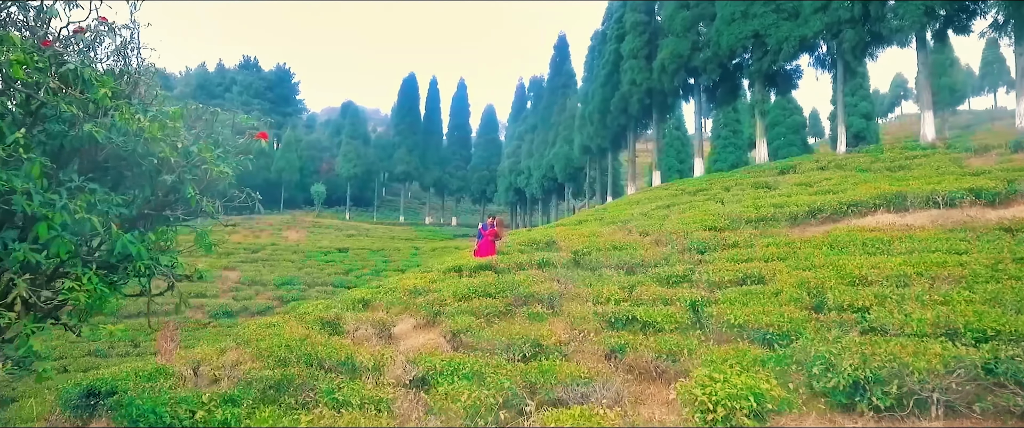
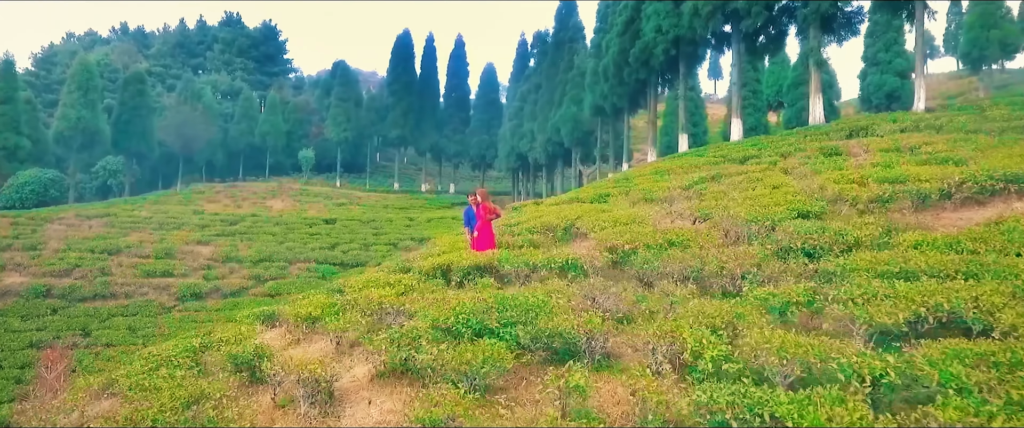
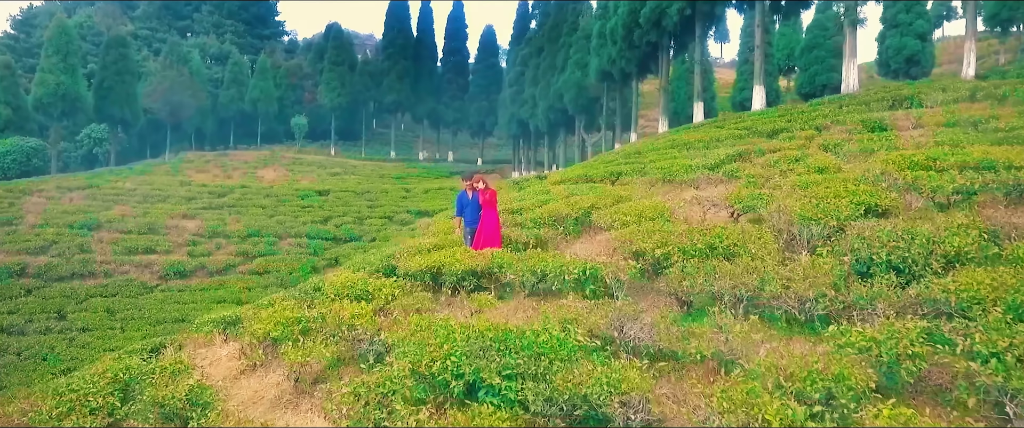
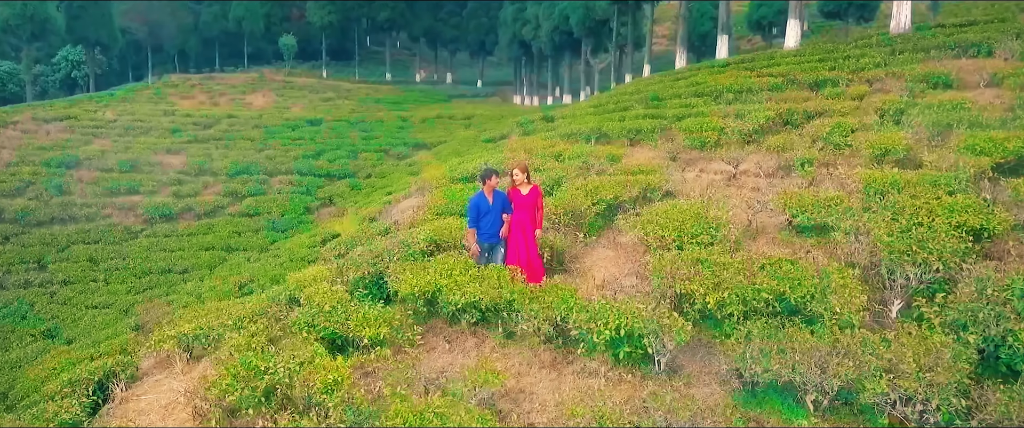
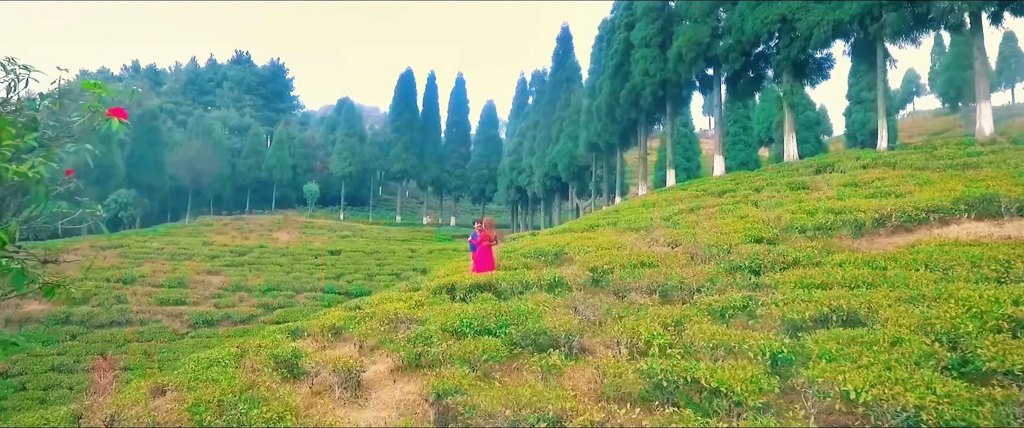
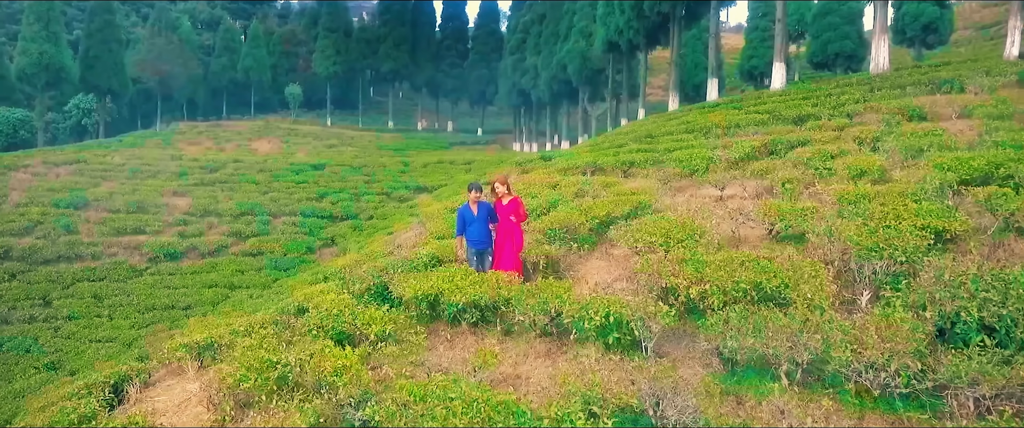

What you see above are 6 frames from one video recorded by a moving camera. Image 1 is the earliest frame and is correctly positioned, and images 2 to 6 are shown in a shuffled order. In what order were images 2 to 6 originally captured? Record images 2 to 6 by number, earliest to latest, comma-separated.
5, 2, 3, 6, 4
